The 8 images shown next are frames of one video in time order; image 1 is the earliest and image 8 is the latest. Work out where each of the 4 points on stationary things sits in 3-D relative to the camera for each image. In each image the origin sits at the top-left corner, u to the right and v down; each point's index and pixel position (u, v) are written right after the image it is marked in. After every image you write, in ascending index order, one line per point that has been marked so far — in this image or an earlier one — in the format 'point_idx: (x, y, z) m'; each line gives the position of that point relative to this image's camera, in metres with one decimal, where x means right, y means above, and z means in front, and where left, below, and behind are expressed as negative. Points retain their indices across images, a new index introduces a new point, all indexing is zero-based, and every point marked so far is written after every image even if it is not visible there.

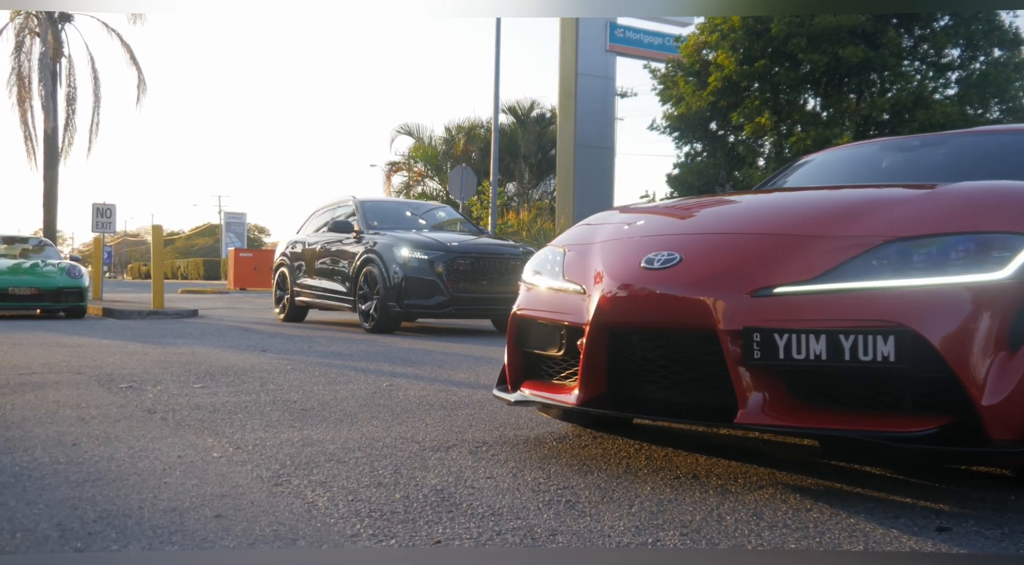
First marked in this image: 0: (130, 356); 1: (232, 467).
0: (-3.1, -0.6, +6.8) m
1: (-1.0, -0.6, +2.8) m
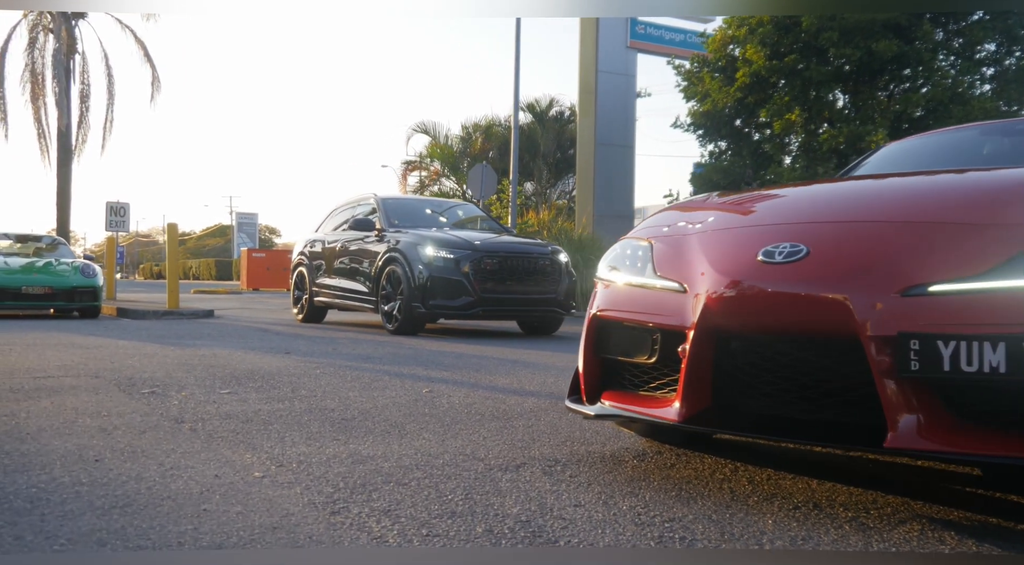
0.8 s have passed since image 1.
0: (-2.8, -0.6, +6.5) m
1: (-0.7, -0.6, +2.5) m
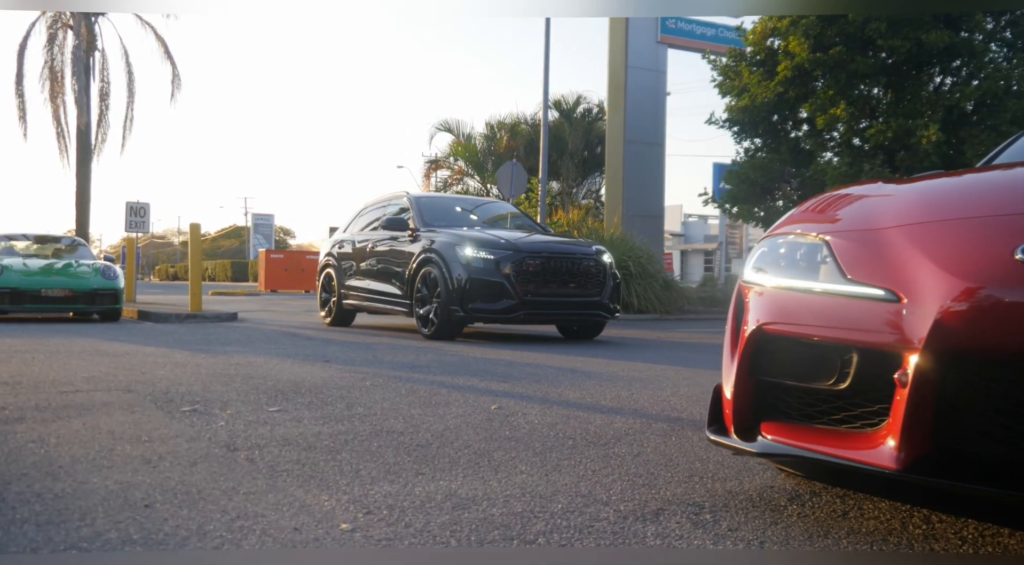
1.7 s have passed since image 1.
0: (-2.4, -0.6, +6.0) m
1: (-0.3, -0.6, +2.0) m
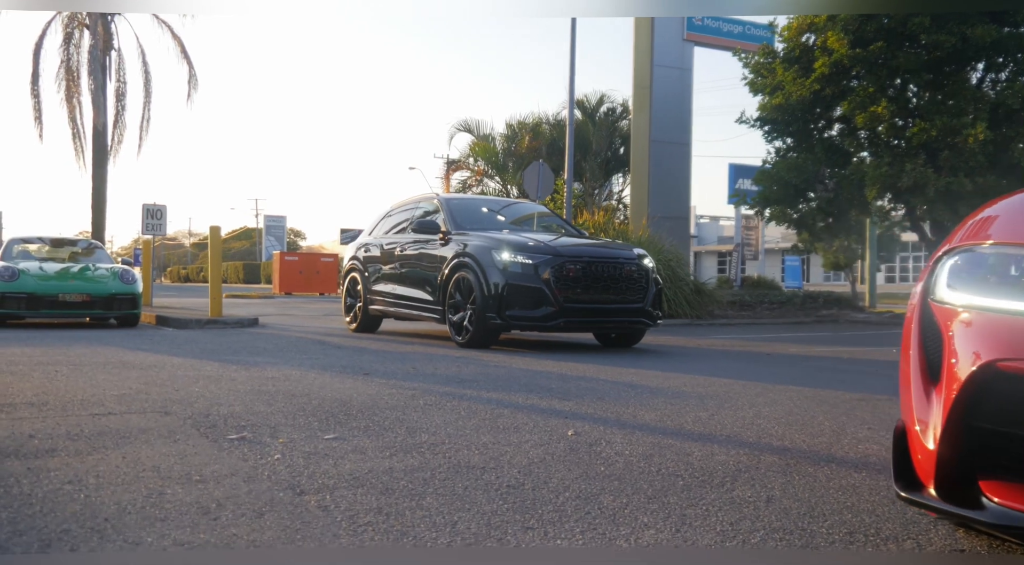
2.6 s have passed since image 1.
0: (-2.0, -0.7, +5.6) m
1: (0.0, -0.7, +1.5) m
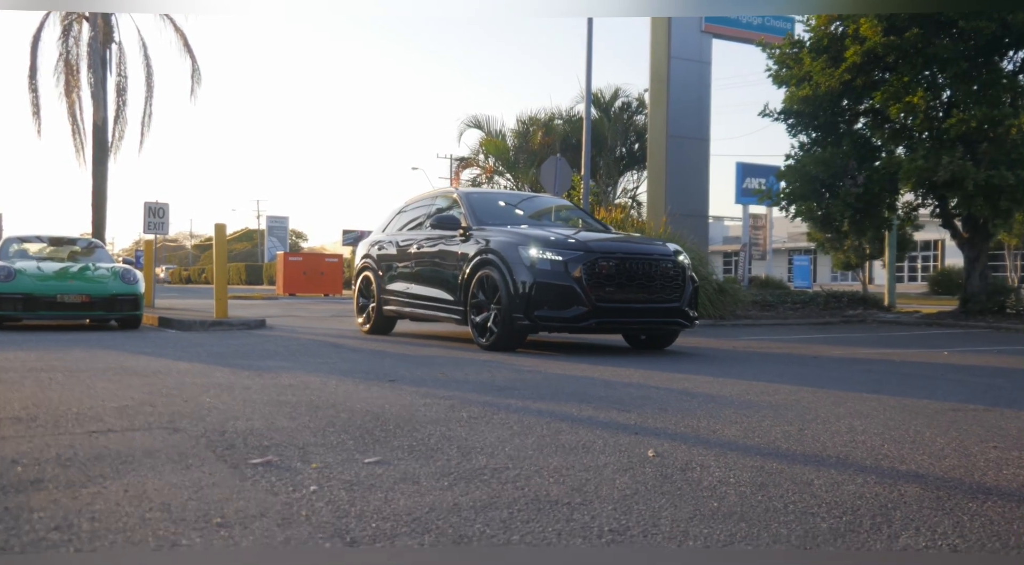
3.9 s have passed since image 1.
0: (-1.7, -0.7, +5.0) m
1: (+0.3, -0.7, +0.9) m
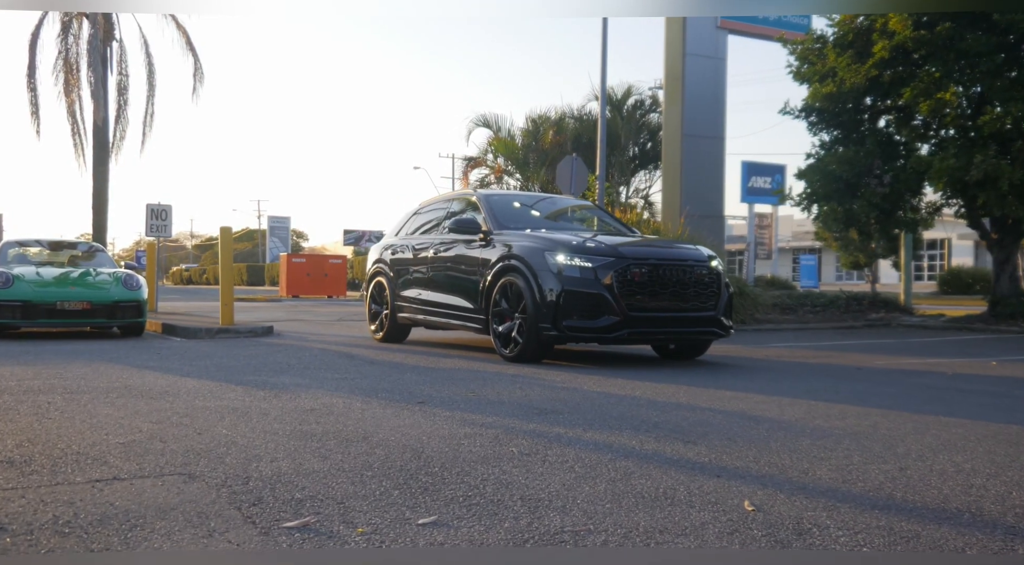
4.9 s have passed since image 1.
0: (-1.4, -0.7, +4.5) m
1: (+0.6, -0.7, +0.4) m
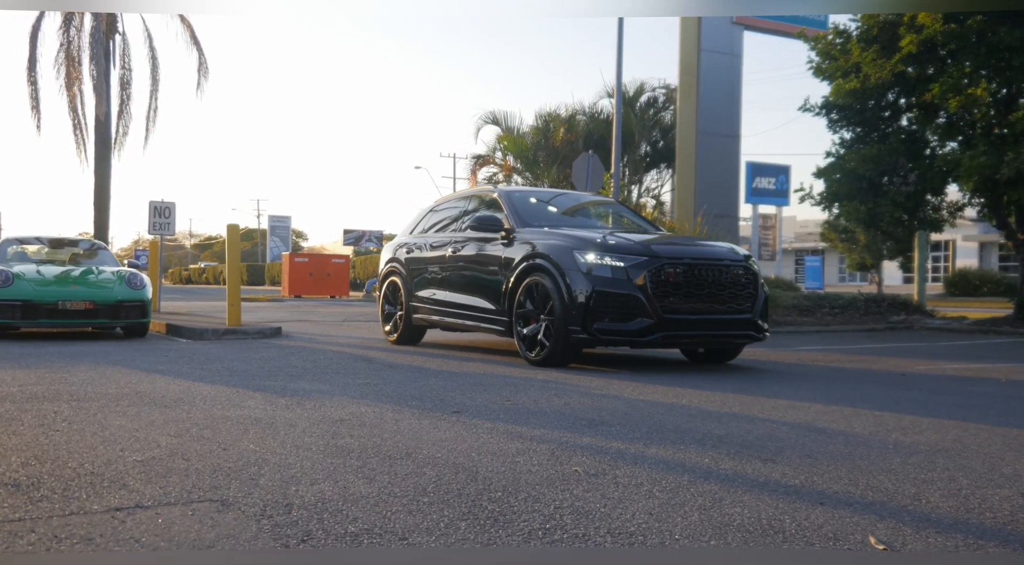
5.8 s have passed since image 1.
0: (-1.2, -0.7, +4.1) m
1: (+0.8, -0.7, 0.0) m
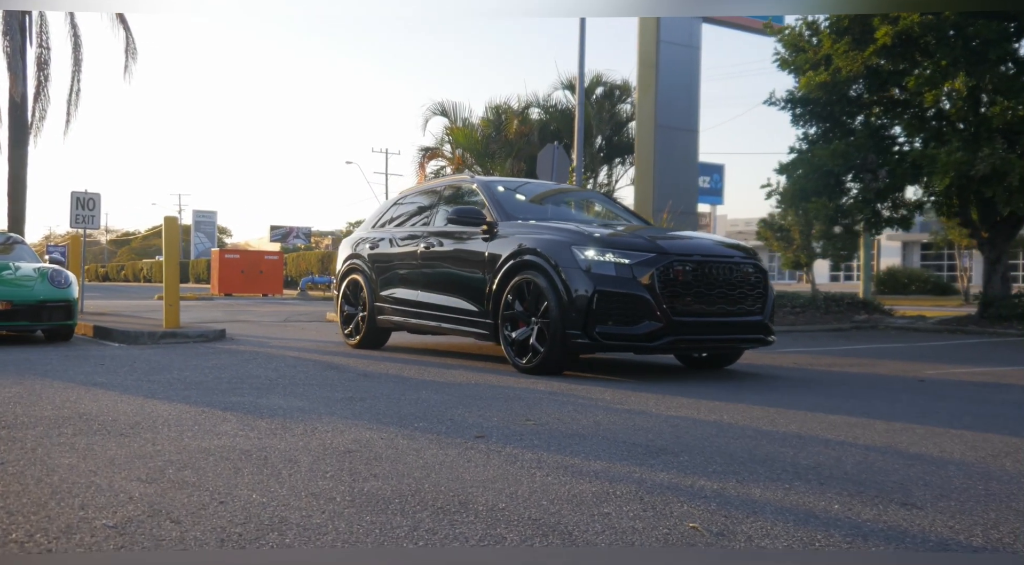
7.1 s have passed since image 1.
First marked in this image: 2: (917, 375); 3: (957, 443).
0: (-0.9, -0.7, +3.2) m
1: (+1.4, -0.8, -0.7) m
2: (+3.9, -0.9, +8.0) m
3: (+2.2, -0.8, +4.2) m
